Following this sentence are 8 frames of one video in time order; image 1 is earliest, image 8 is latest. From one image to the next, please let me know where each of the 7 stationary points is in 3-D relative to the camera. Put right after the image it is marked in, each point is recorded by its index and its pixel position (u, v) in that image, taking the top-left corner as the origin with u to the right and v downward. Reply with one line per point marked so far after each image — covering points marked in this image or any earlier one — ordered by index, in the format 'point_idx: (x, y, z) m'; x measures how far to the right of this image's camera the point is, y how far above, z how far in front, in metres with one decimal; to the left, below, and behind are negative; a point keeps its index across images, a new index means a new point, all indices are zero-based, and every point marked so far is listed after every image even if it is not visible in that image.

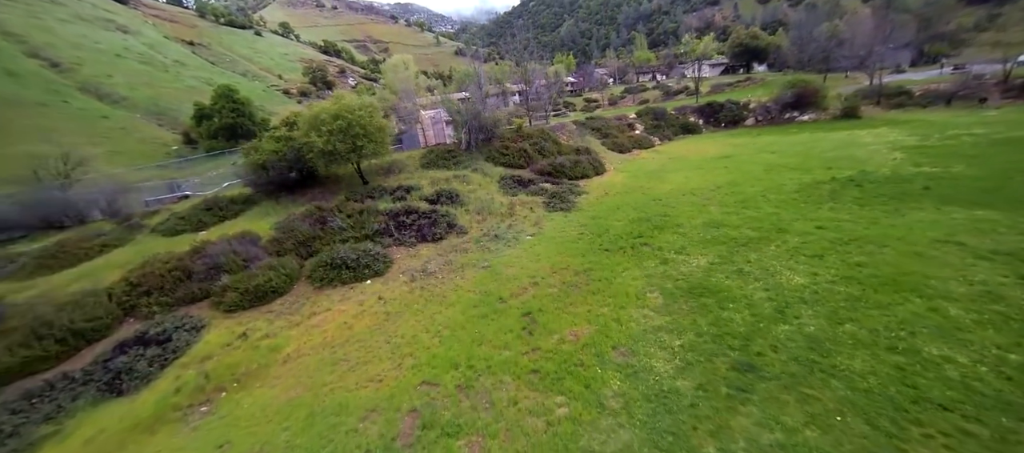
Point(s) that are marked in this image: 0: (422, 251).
0: (-4.1, -1.1, +17.3) m
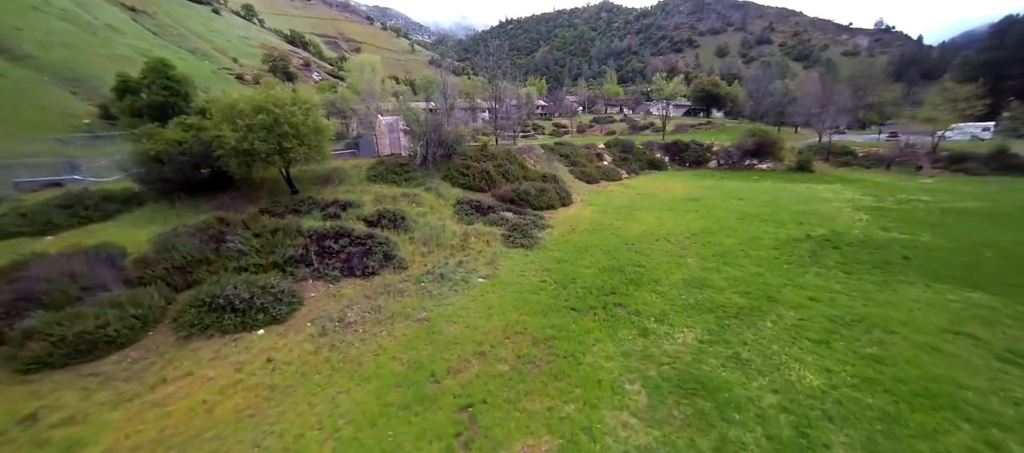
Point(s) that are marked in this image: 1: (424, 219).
0: (-6.1, -2.3, +13.7) m
1: (-4.6, +0.4, +19.7) m
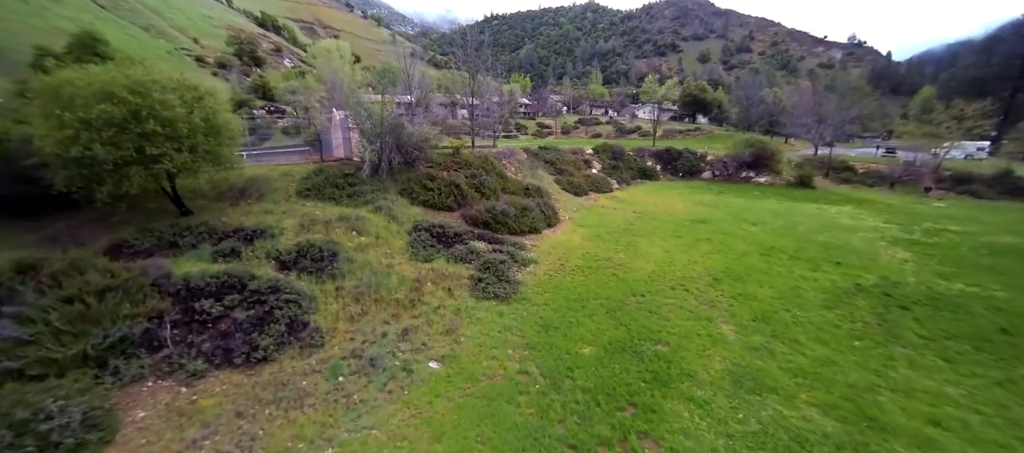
0: (-6.9, -3.8, +8.4) m
1: (-5.7, -1.2, +14.4) m
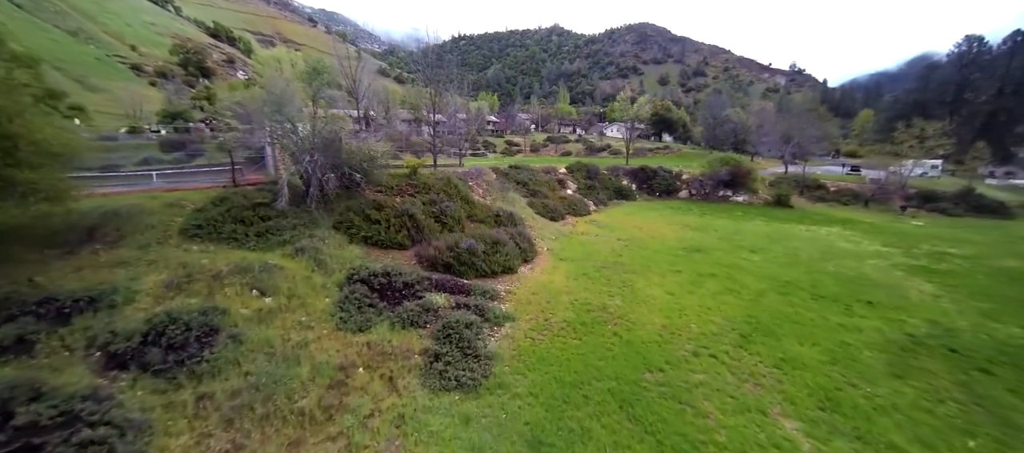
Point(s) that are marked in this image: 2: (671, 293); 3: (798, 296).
0: (-7.1, -5.1, +3.4) m
1: (-6.5, -2.7, +9.7) m
2: (+7.1, -3.0, +16.8) m
3: (+13.0, -3.2, +17.1) m
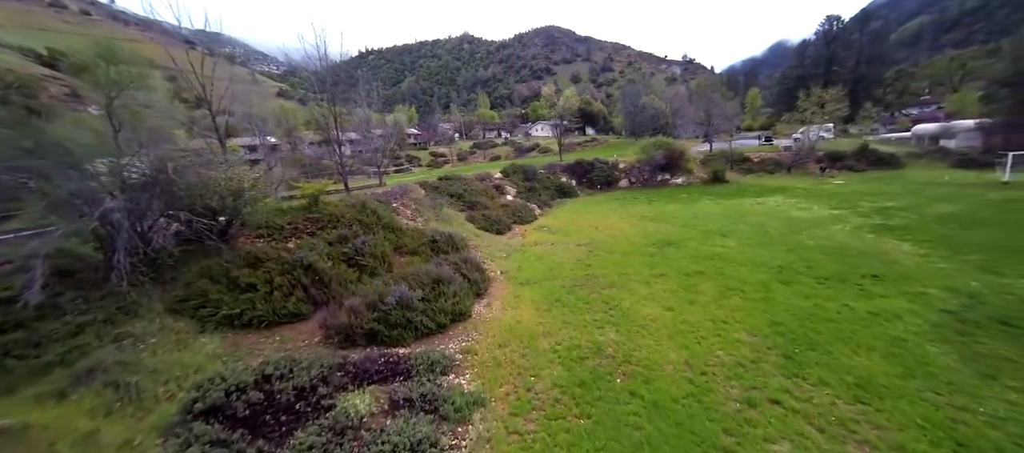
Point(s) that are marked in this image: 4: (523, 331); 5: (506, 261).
0: (-5.7, -6.7, -2.2) m
1: (-6.5, -4.4, +4.1) m
2: (+5.6, -2.9, +13.4) m
3: (+11.3, -2.2, +14.7) m
4: (+0.4, -3.4, +12.3) m
5: (-0.3, -1.8, +19.7) m
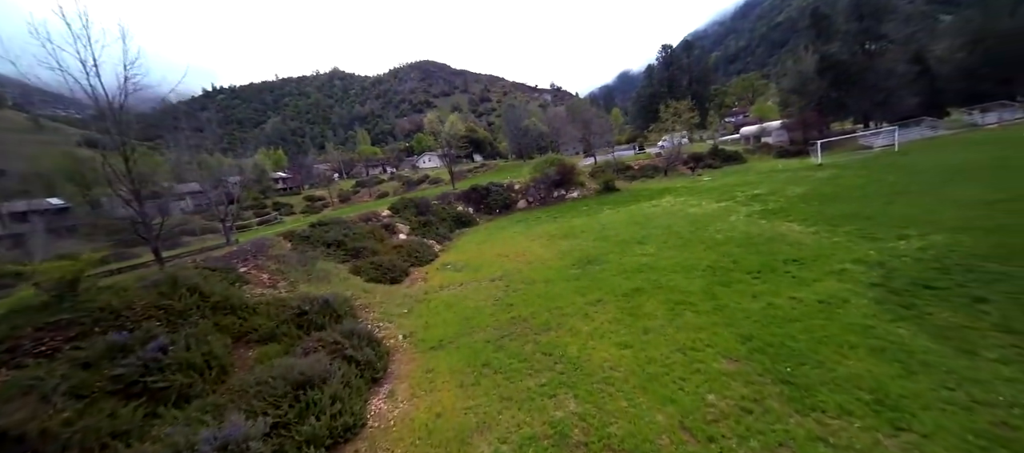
0: (-3.0, -7.2, -7.4) m
1: (-5.7, -5.7, -1.4) m
2: (+3.2, -3.3, +10.8) m
3: (+8.3, -2.0, +13.6) m
4: (-1.4, -4.5, +8.3) m
5: (-4.1, -3.7, +15.4) m
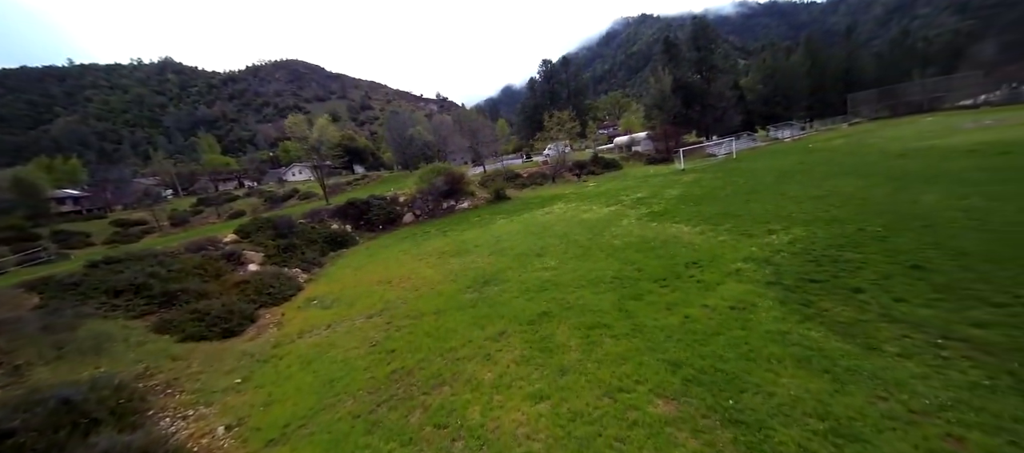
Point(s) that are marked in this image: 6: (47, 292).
0: (-0.1, -7.2, -10.8) m
1: (-4.4, -6.1, -5.8) m
2: (+0.7, -3.7, +8.5) m
3: (+4.6, -2.2, +12.6) m
4: (-3.0, -5.0, +4.8) m
5: (-7.6, -4.6, +10.8) m
6: (-18.8, -2.4, +16.1) m
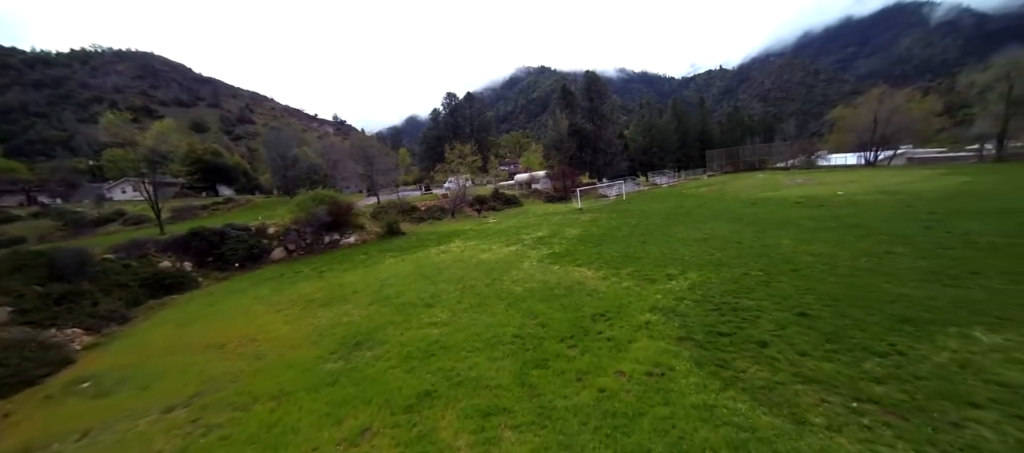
0: (+2.7, -6.5, -13.7) m
1: (-2.7, -5.7, -9.8) m
2: (-1.5, -4.7, +5.4) m
3: (+1.3, -3.6, +10.5) m
4: (-4.1, -5.6, +0.8) m
5: (-10.1, -5.6, +5.4) m
6: (-22.2, -3.5, +7.9) m
